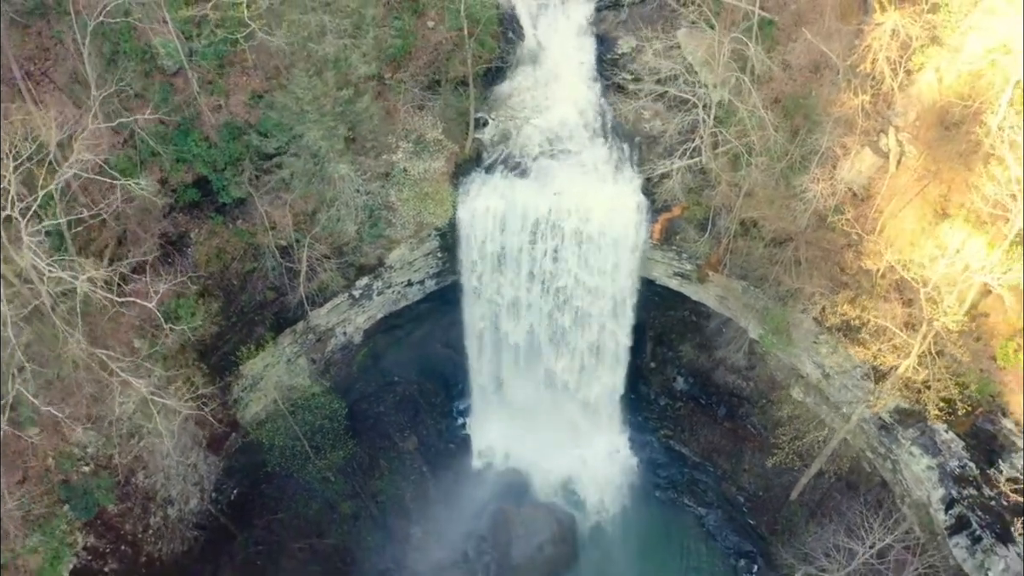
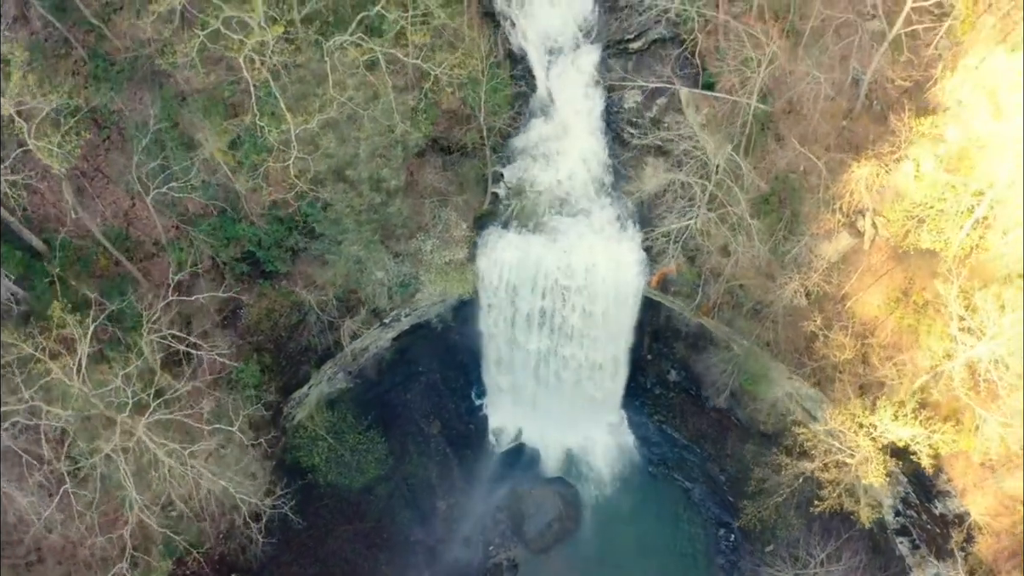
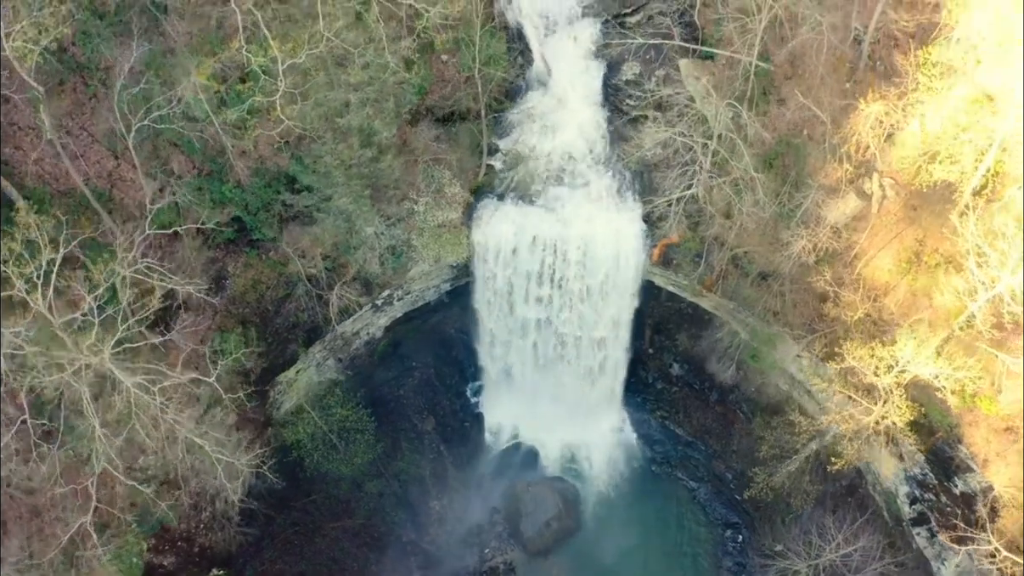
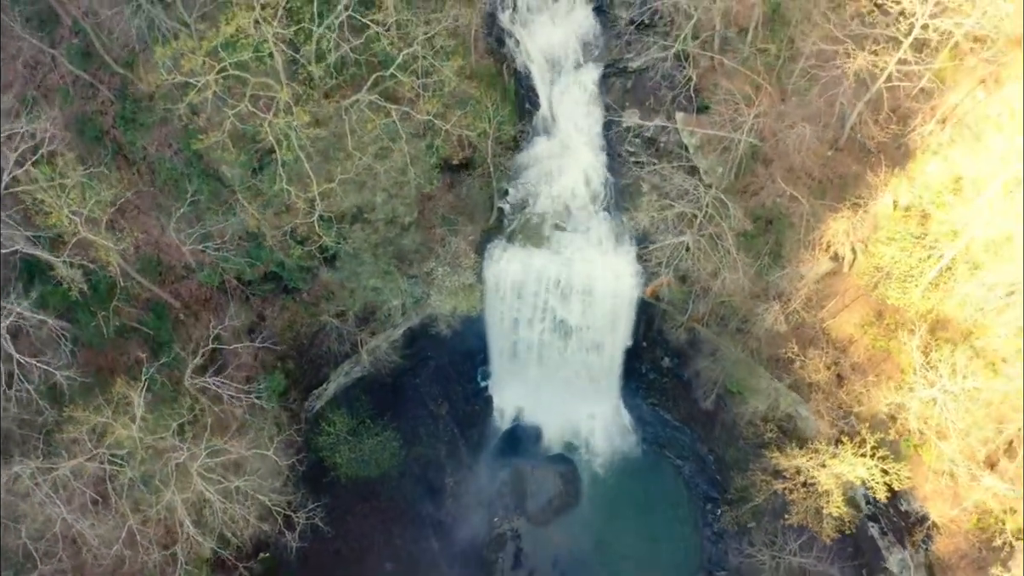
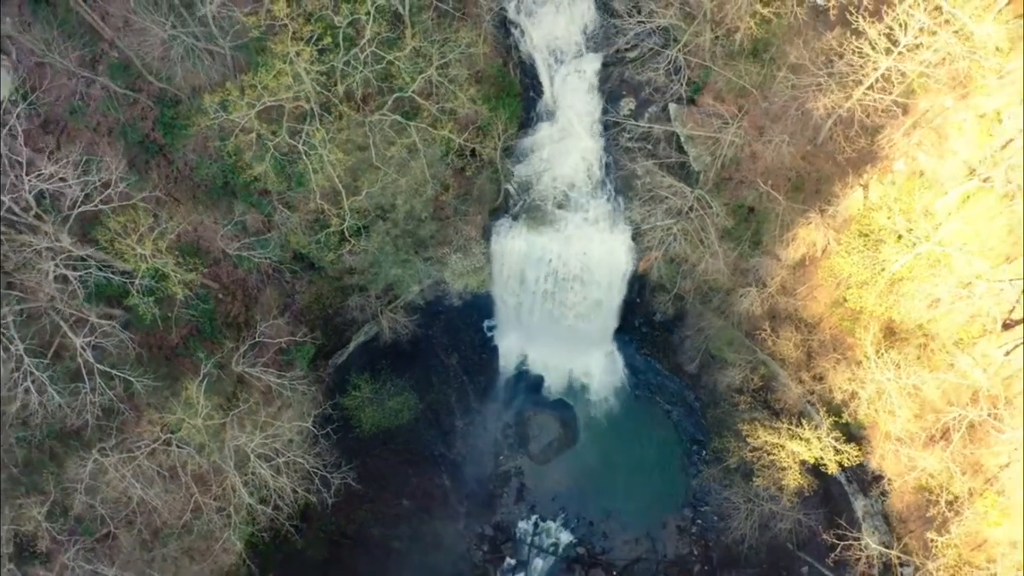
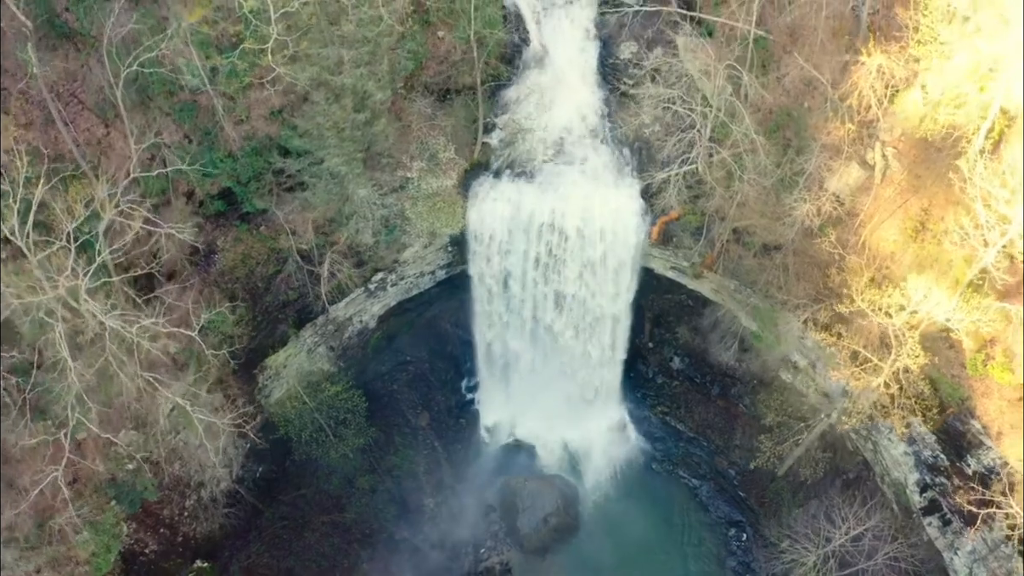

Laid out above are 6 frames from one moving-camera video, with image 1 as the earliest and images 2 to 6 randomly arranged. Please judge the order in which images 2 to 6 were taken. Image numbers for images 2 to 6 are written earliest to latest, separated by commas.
6, 3, 2, 4, 5
